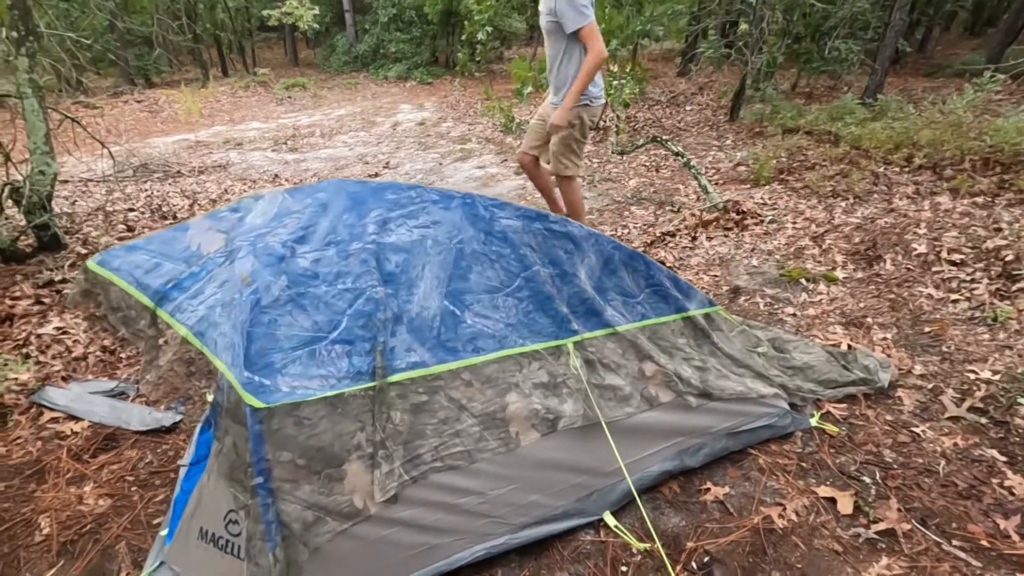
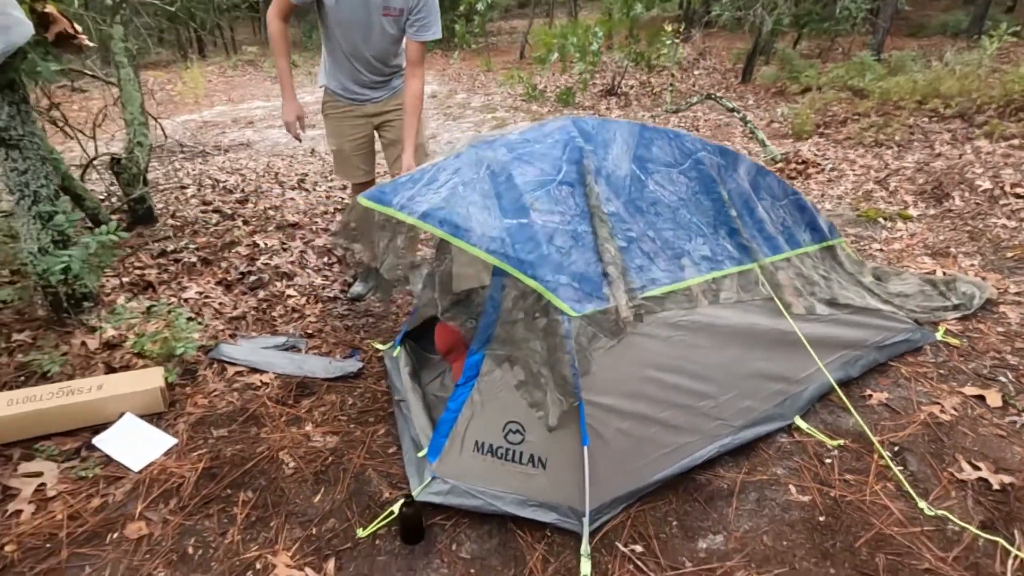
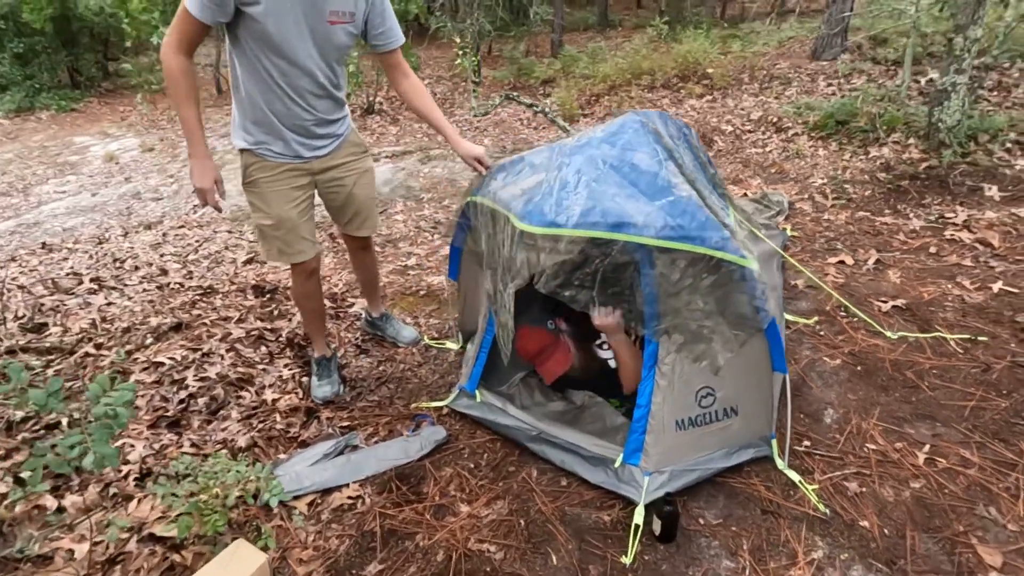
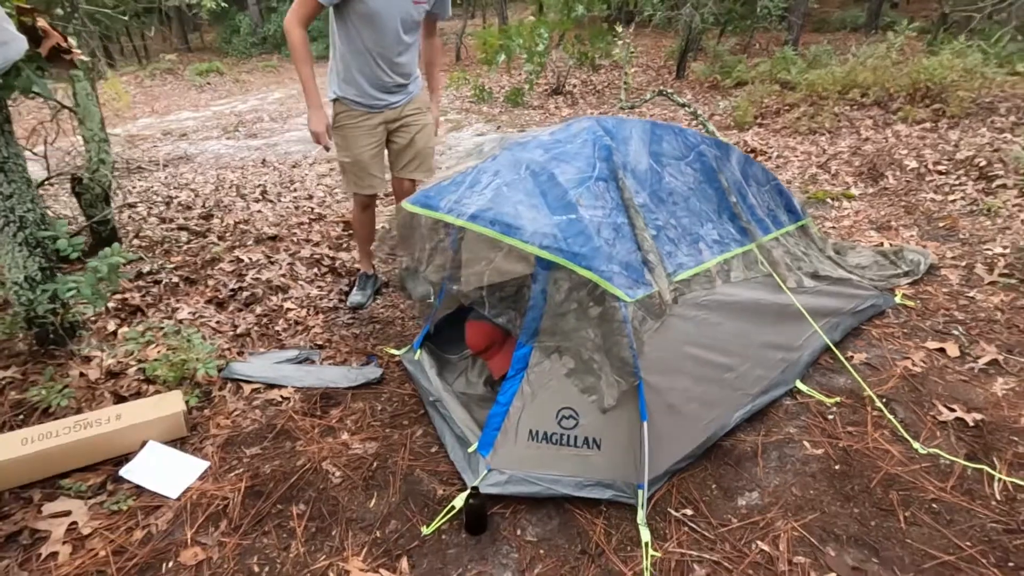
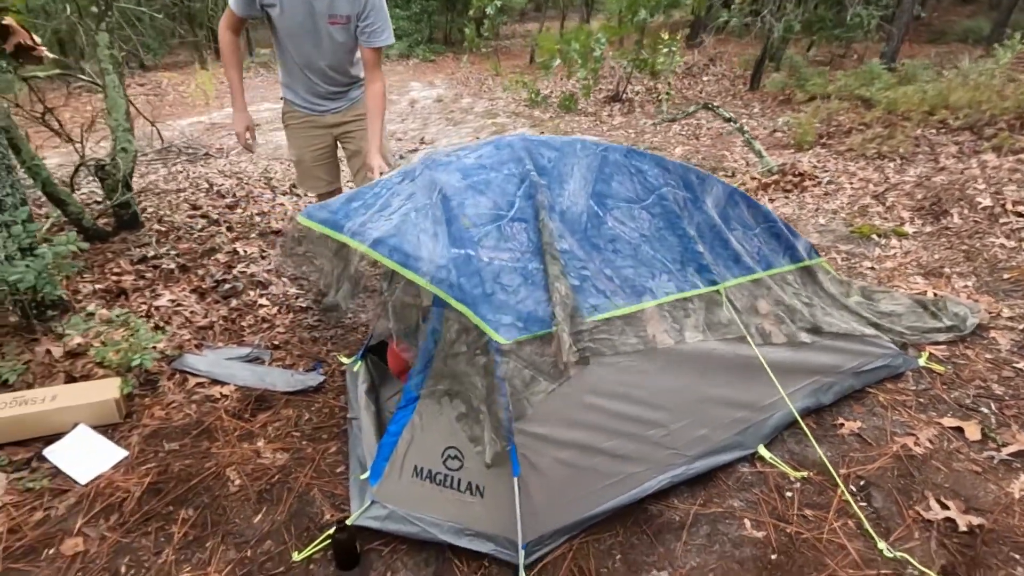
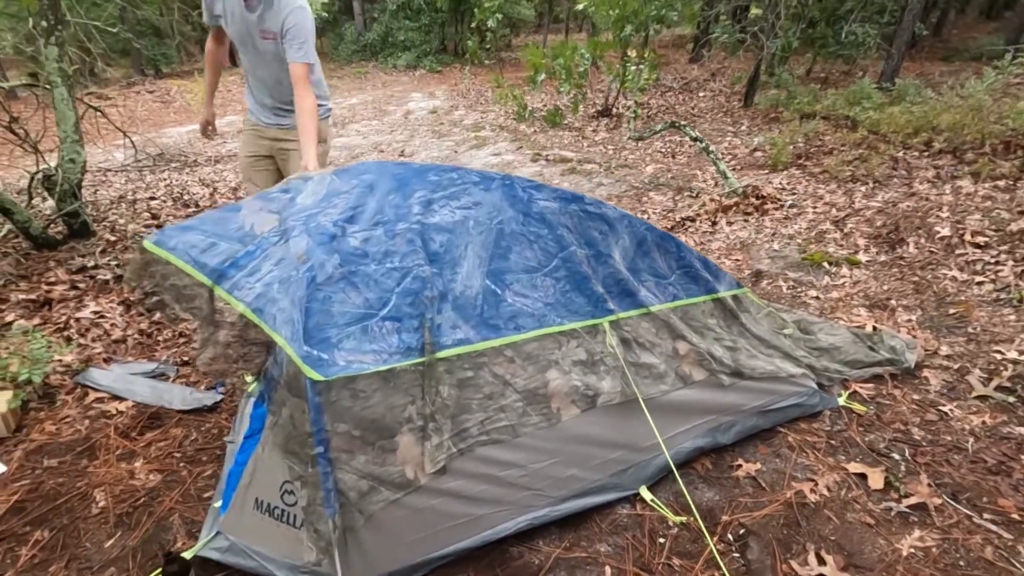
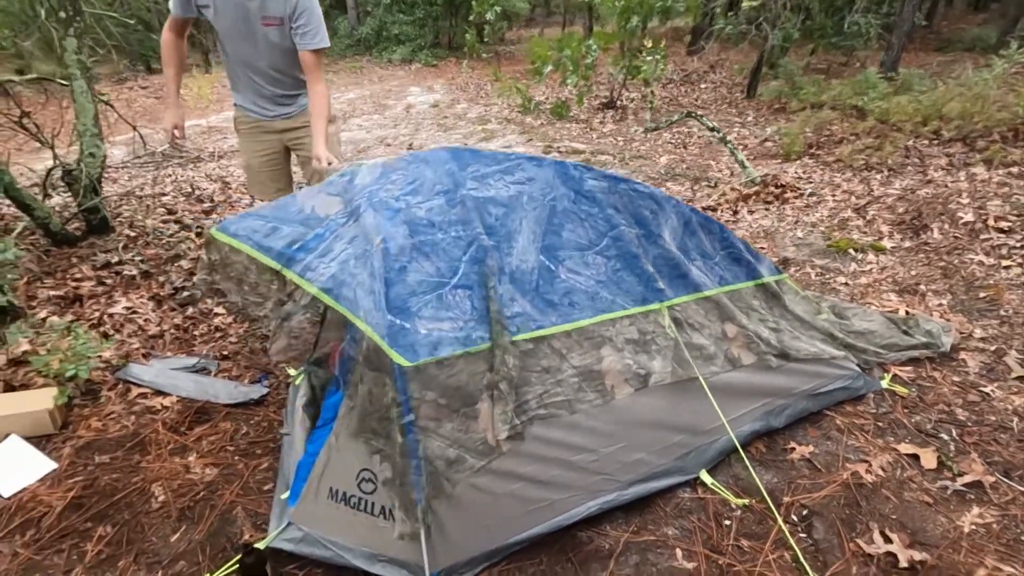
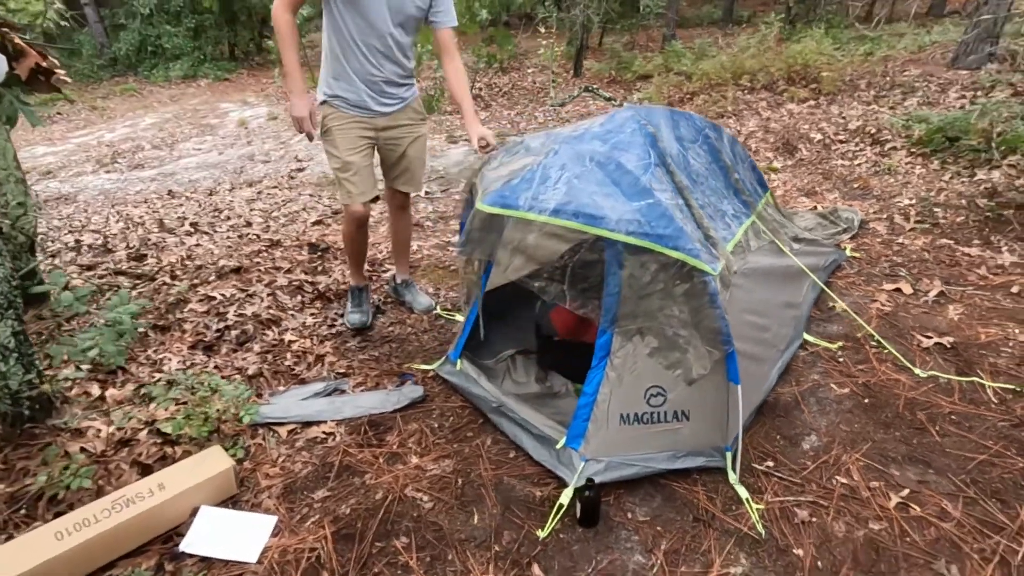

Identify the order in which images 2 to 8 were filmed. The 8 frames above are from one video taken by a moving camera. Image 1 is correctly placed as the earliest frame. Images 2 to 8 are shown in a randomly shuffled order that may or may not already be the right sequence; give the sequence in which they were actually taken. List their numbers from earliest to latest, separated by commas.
6, 7, 5, 2, 4, 8, 3
